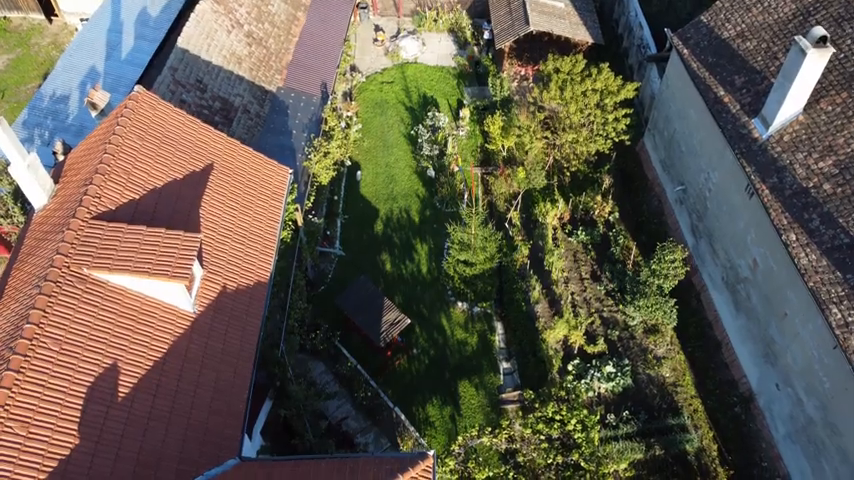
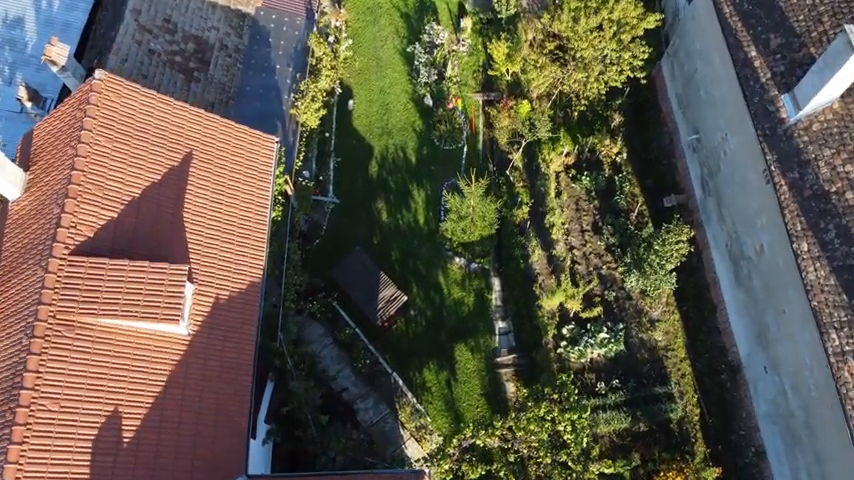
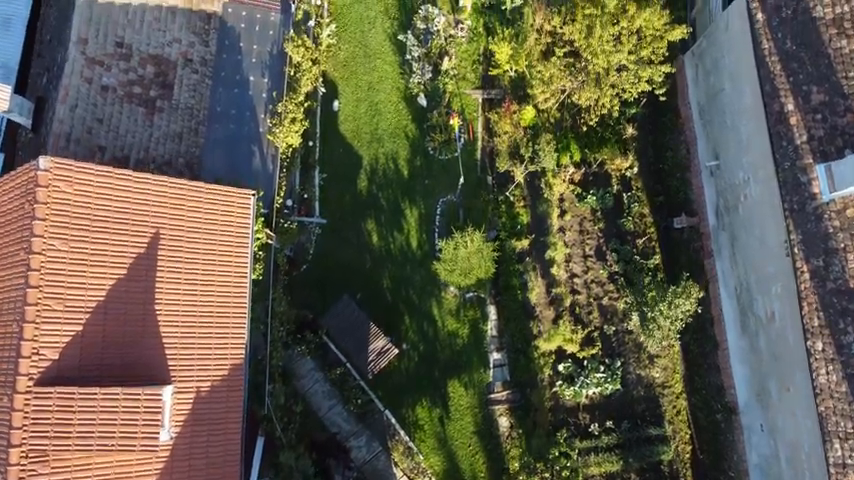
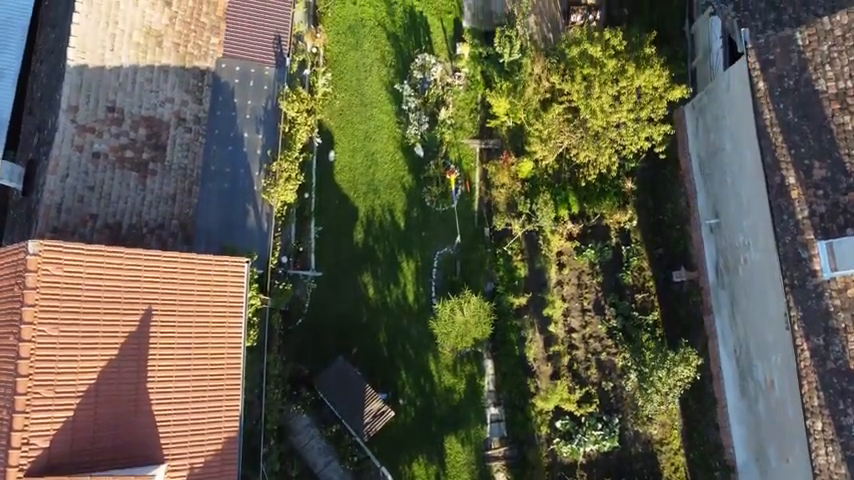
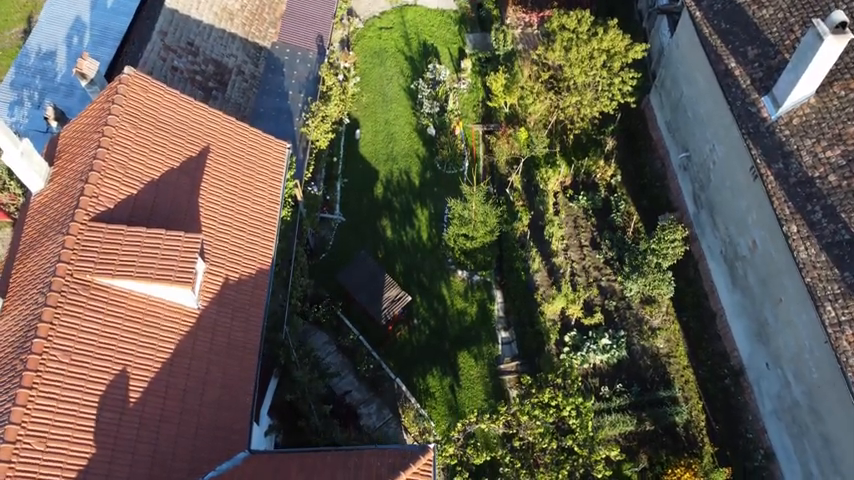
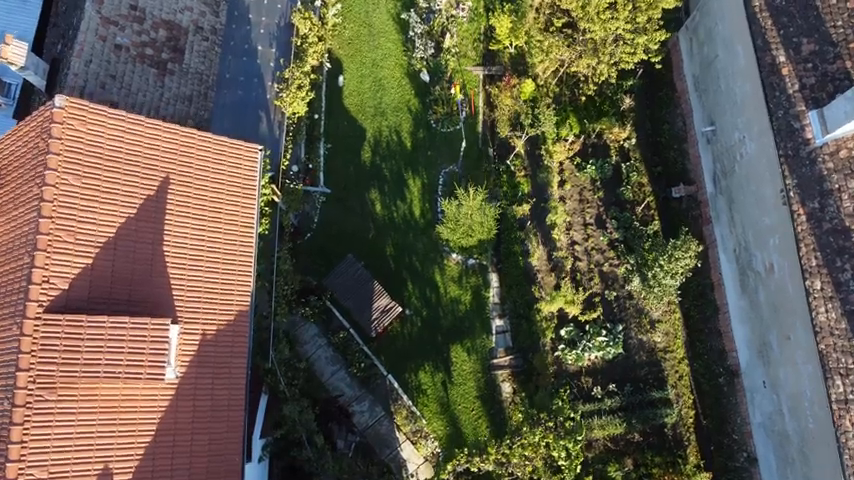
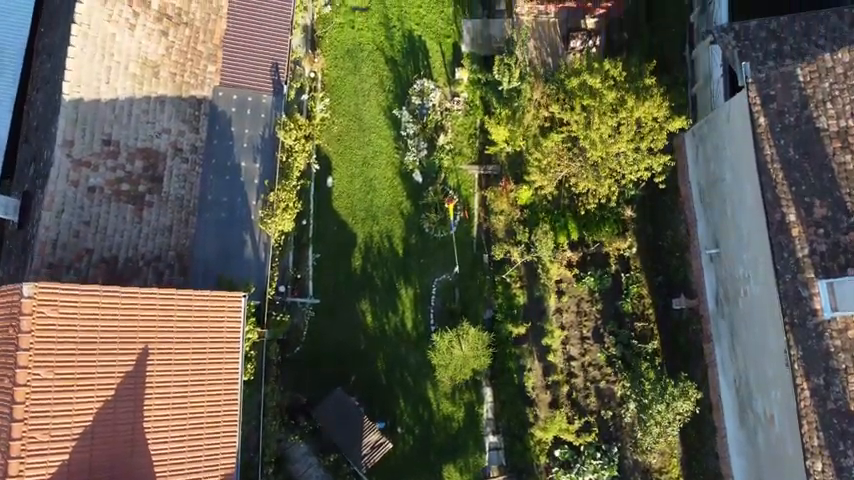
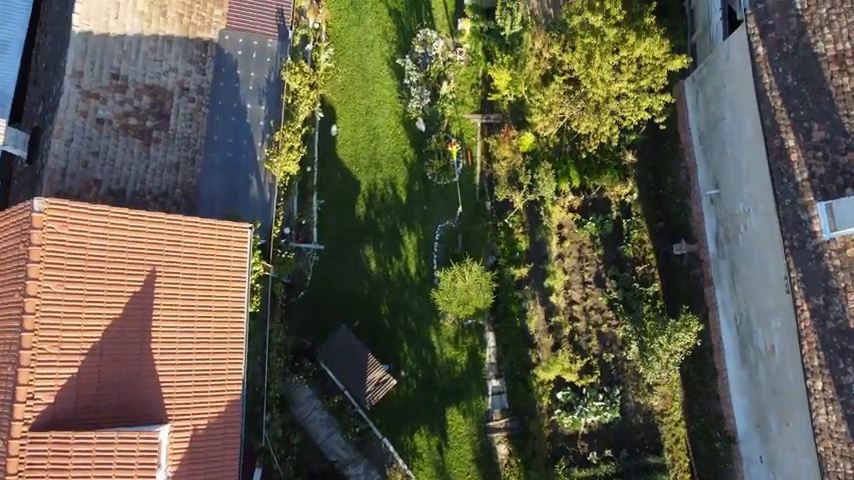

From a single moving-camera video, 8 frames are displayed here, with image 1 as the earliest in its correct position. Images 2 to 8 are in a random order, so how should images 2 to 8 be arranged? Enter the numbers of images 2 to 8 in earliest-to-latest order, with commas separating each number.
5, 2, 6, 3, 8, 4, 7
